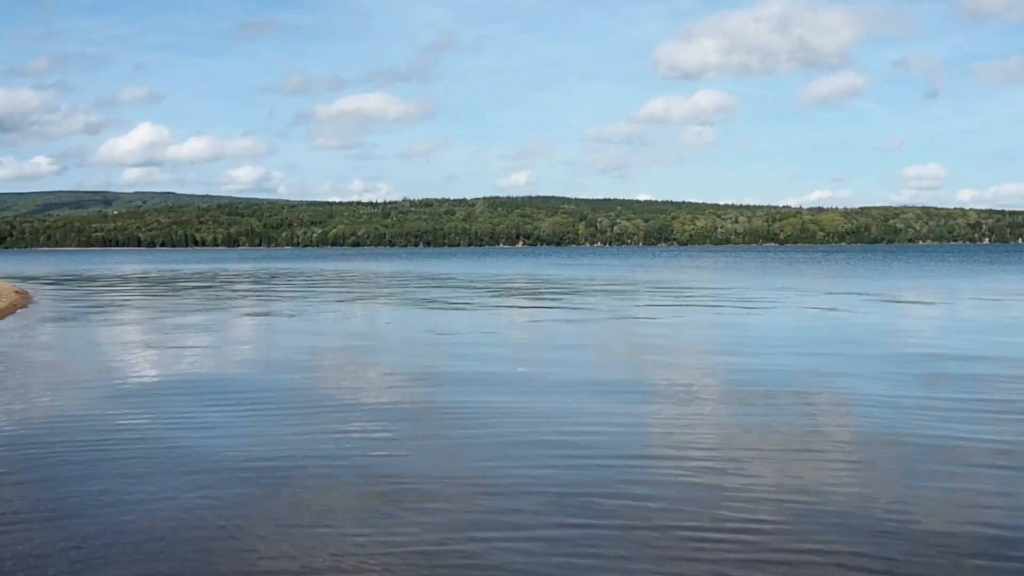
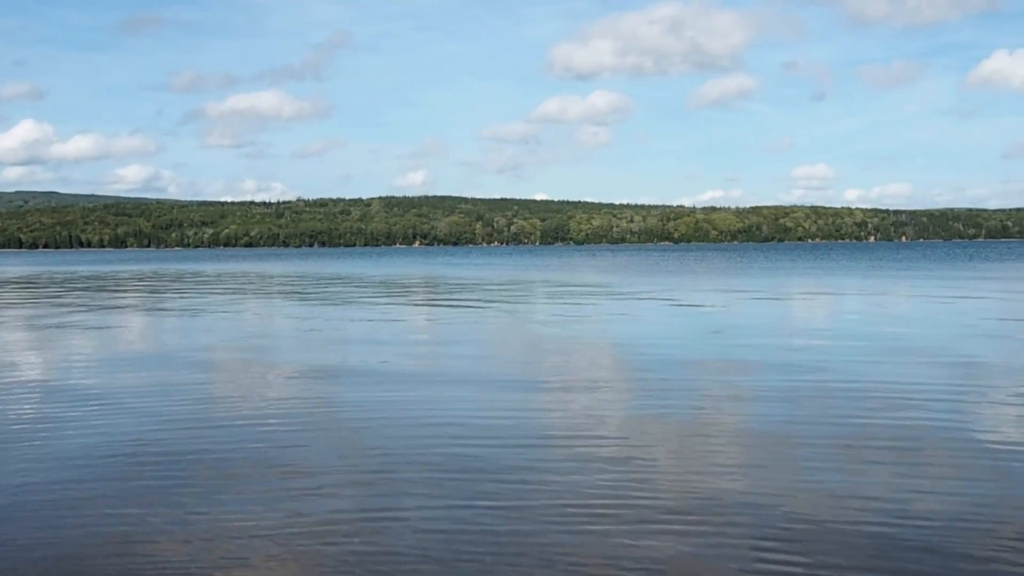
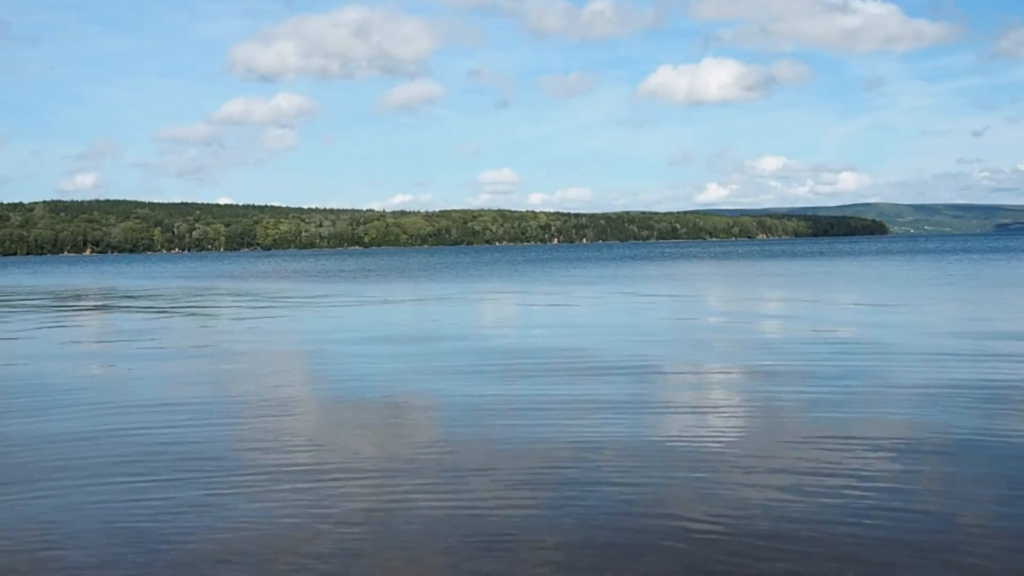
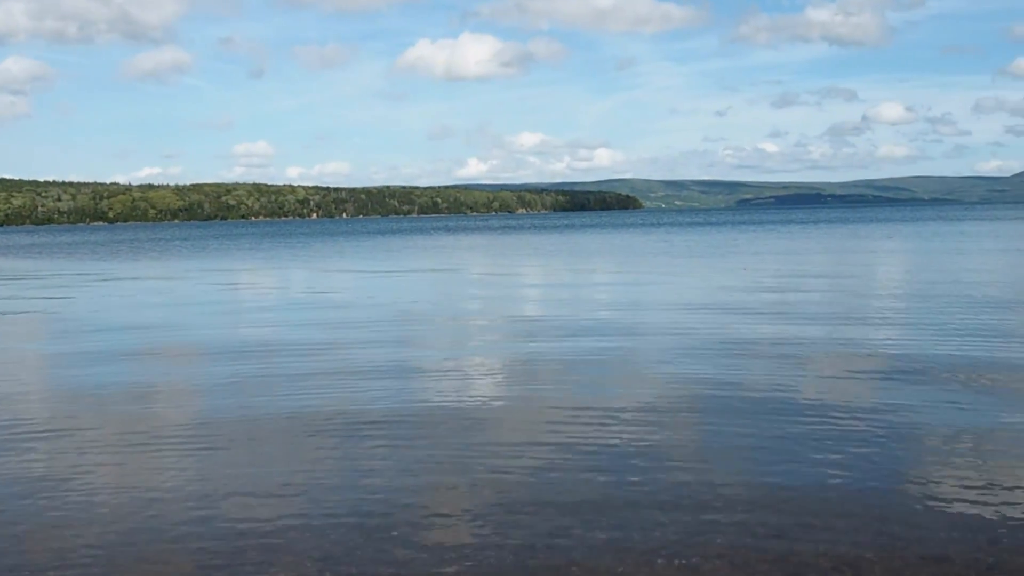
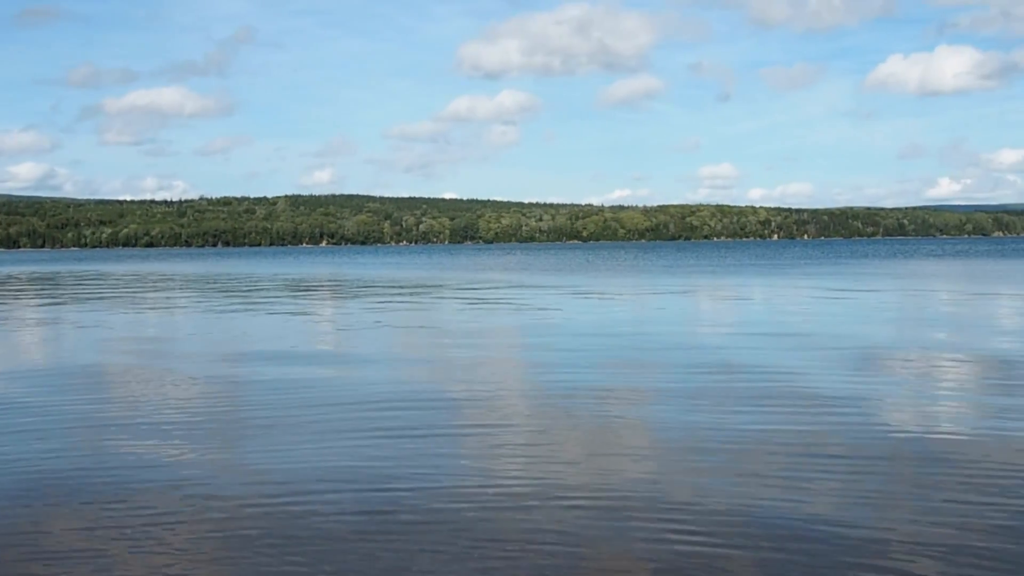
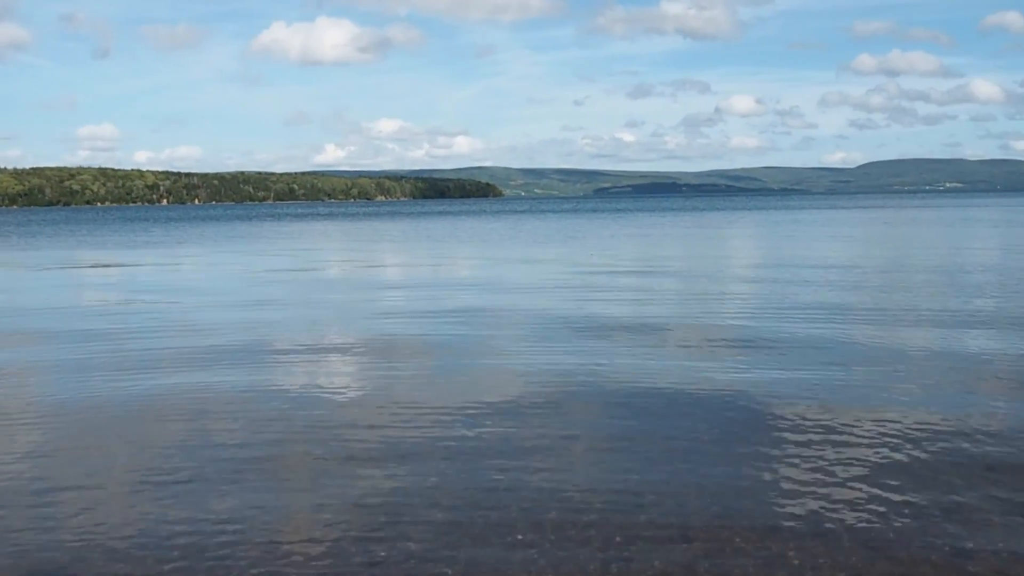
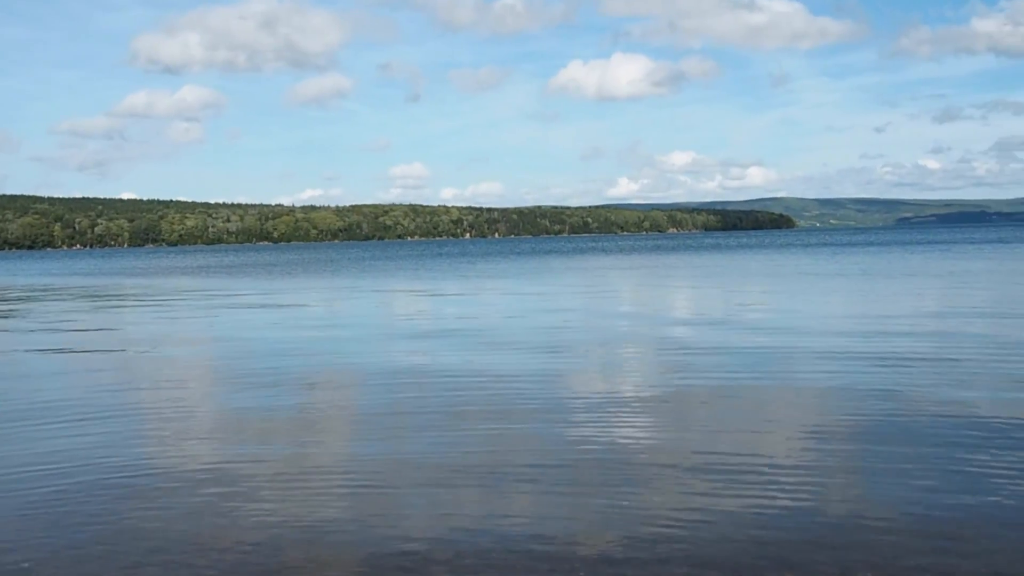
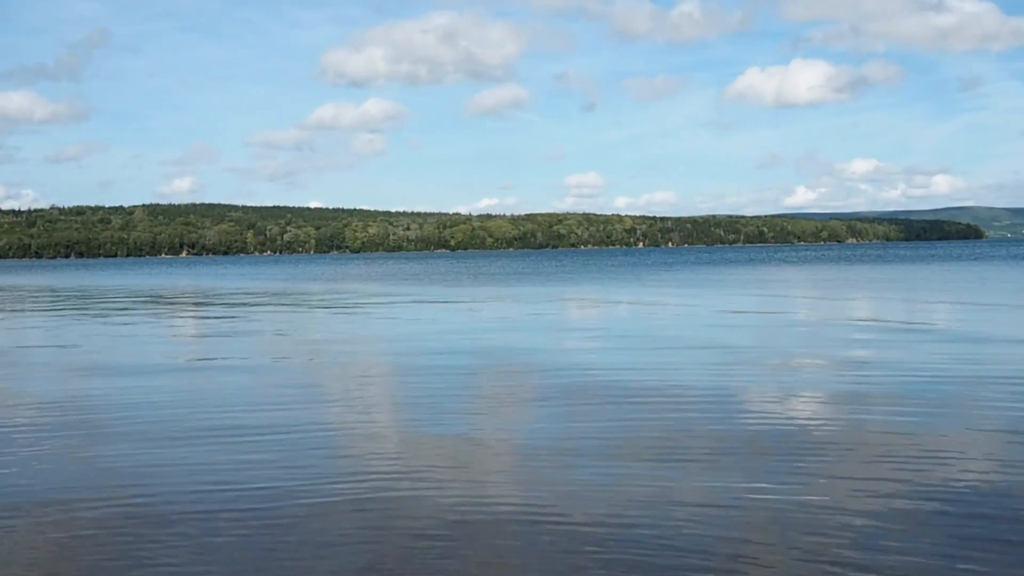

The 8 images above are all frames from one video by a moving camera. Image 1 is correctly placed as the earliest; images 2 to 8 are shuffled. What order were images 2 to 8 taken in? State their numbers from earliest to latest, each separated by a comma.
2, 5, 8, 3, 7, 4, 6
